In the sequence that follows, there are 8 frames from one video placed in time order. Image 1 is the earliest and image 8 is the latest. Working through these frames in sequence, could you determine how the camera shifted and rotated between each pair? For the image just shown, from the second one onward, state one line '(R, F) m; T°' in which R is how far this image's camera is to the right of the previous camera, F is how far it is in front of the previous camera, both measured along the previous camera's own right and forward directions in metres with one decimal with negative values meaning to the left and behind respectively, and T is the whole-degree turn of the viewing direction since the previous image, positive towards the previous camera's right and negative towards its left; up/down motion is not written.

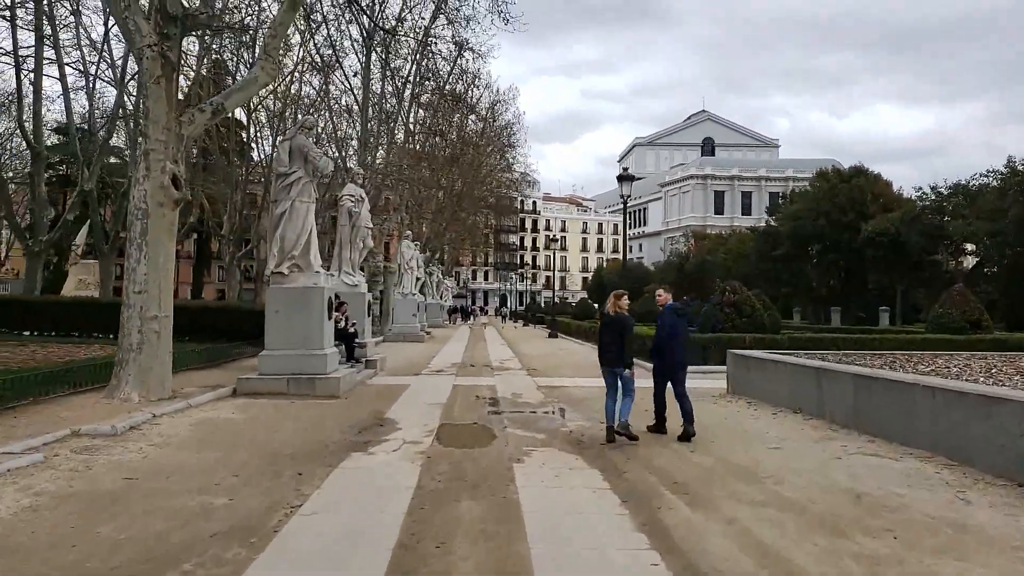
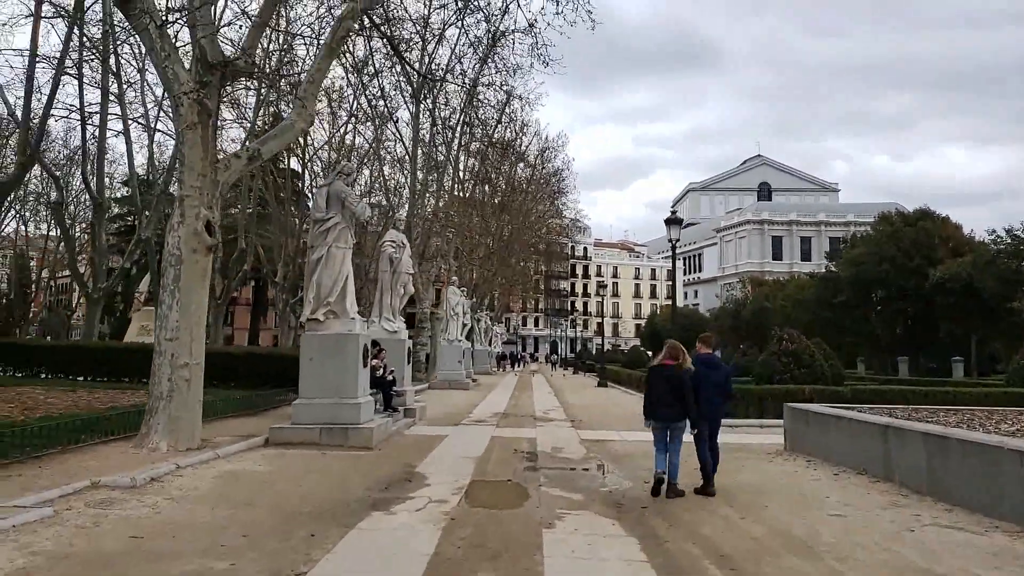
(+0.2, +0.5) m; -4°
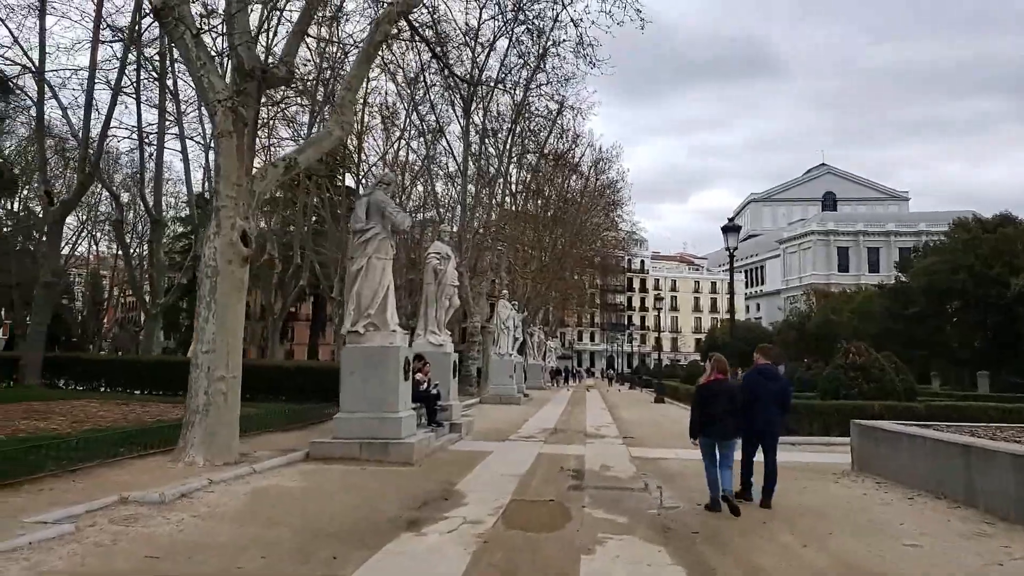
(+0.2, +0.5) m; -4°
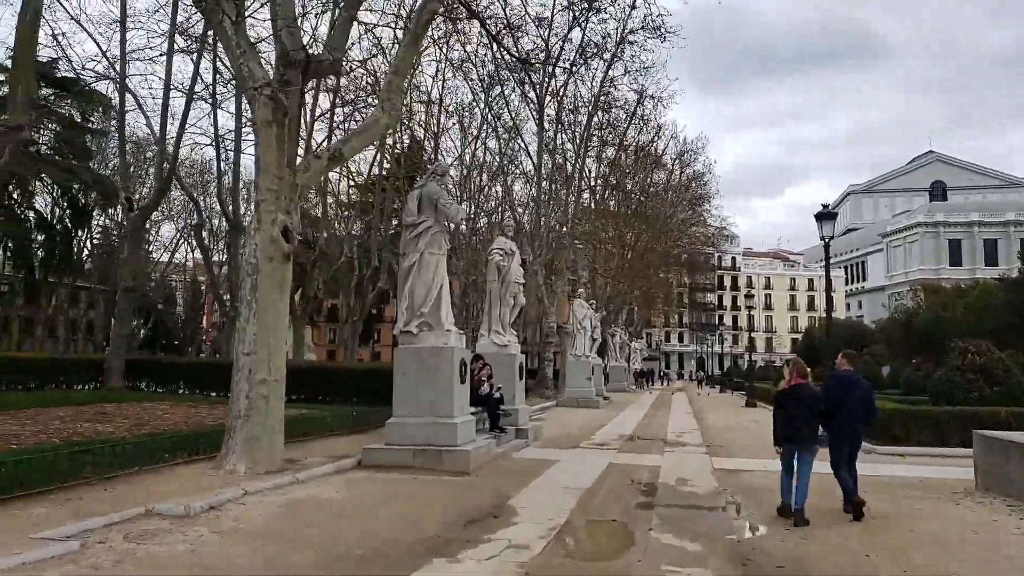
(+0.4, +1.0) m; -6°
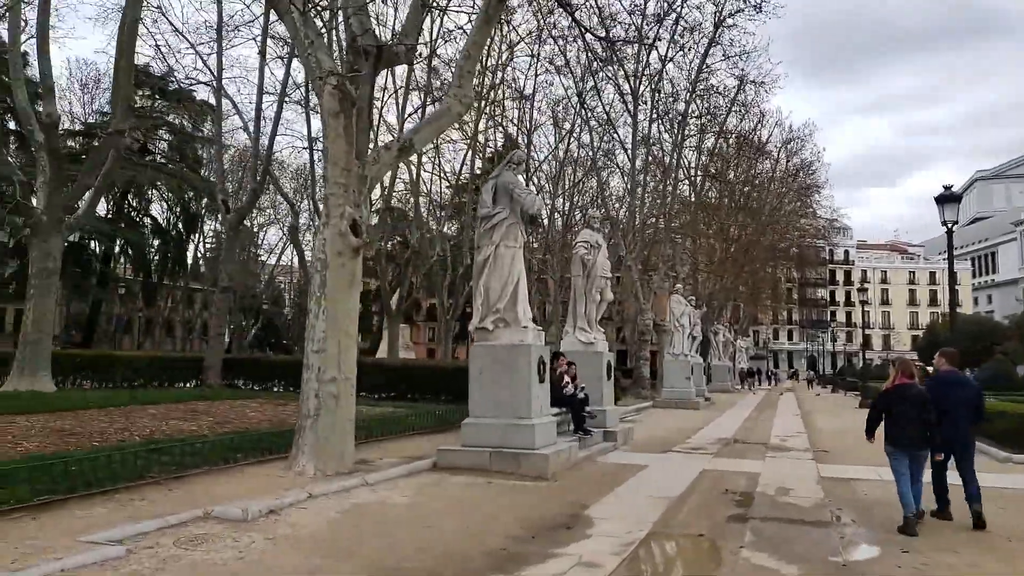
(+0.3, +0.7) m; -7°
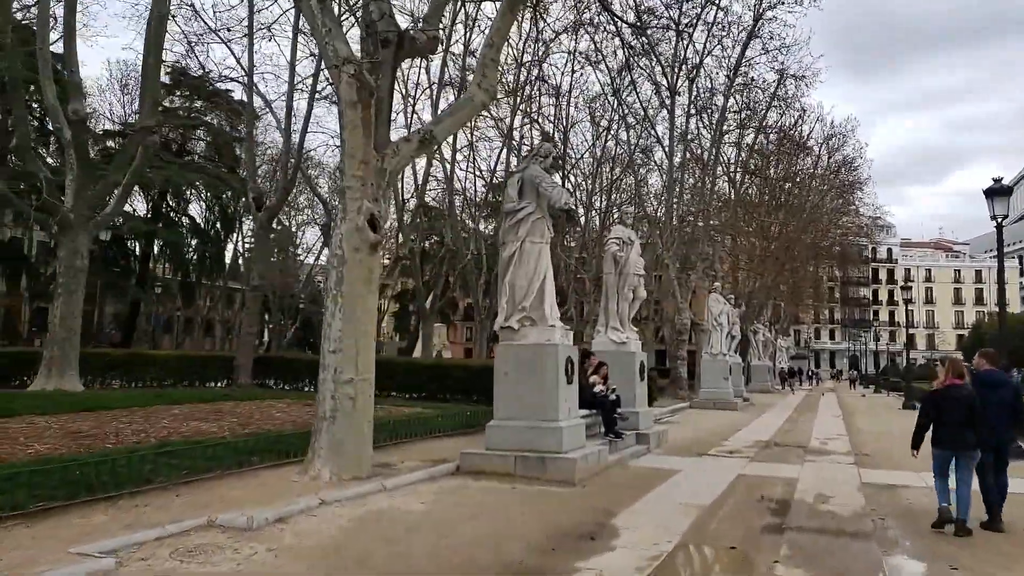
(+0.1, +0.5) m; -3°
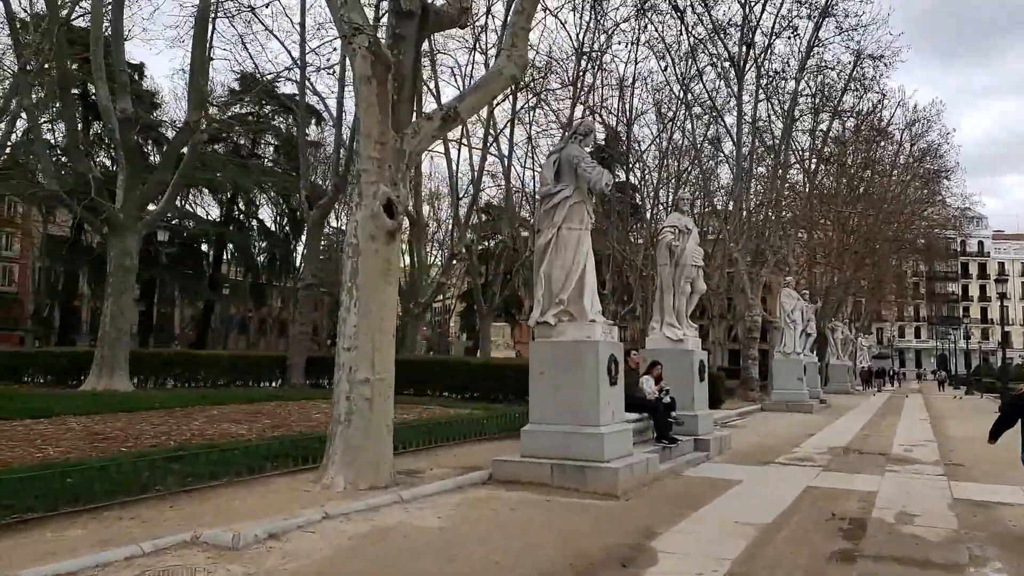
(+0.4, +1.0) m; -5°
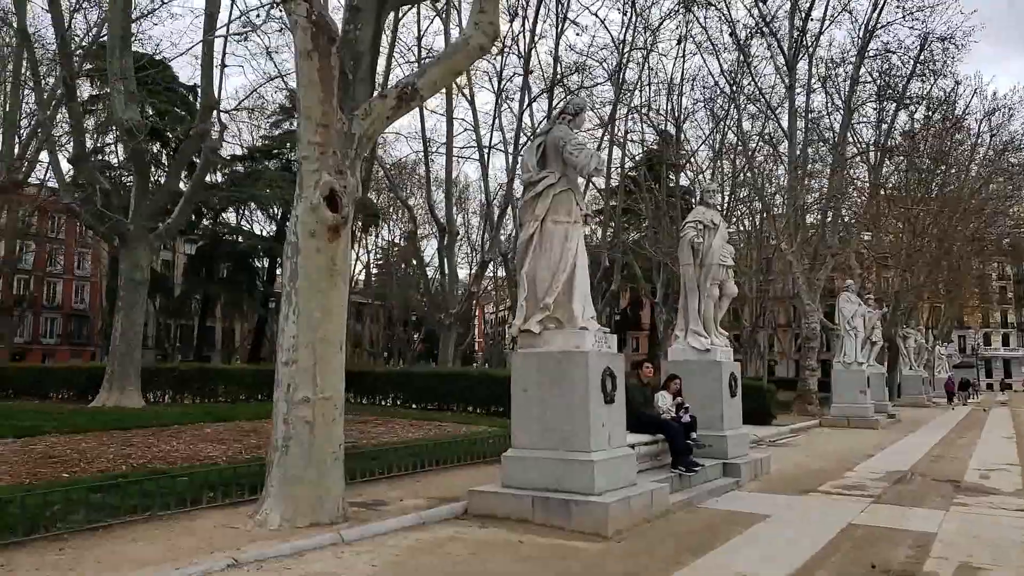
(+1.0, +1.4) m; -5°
